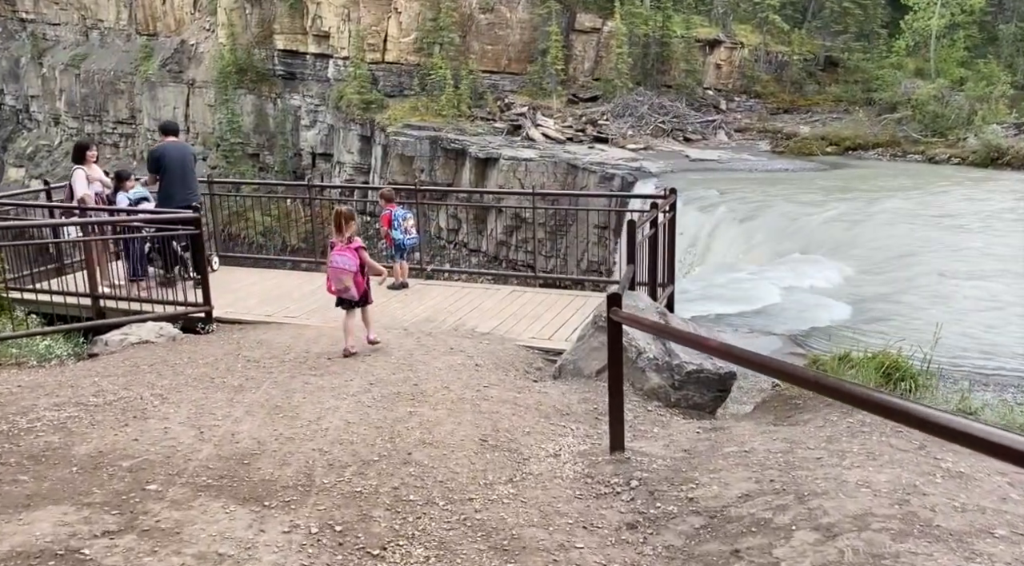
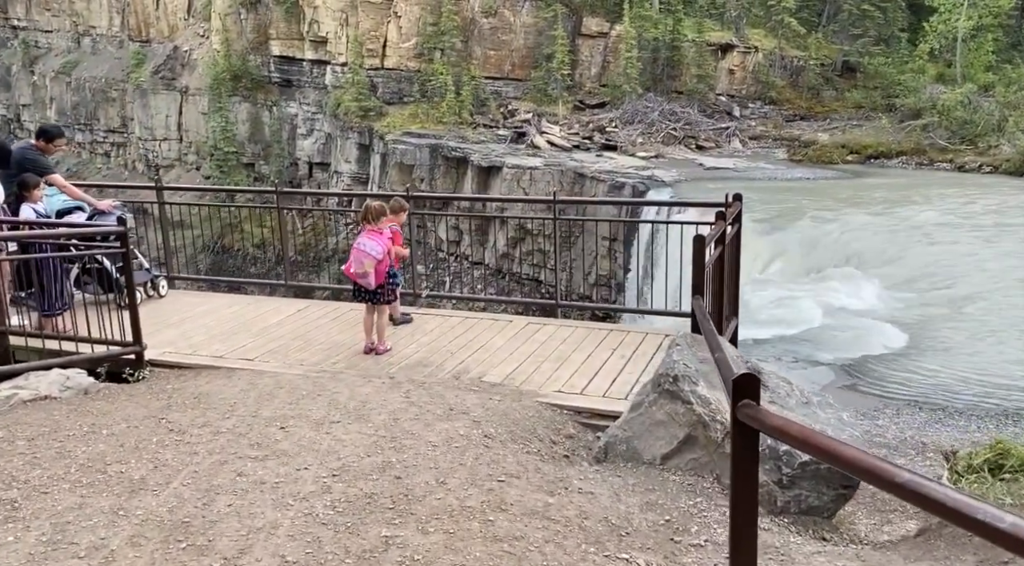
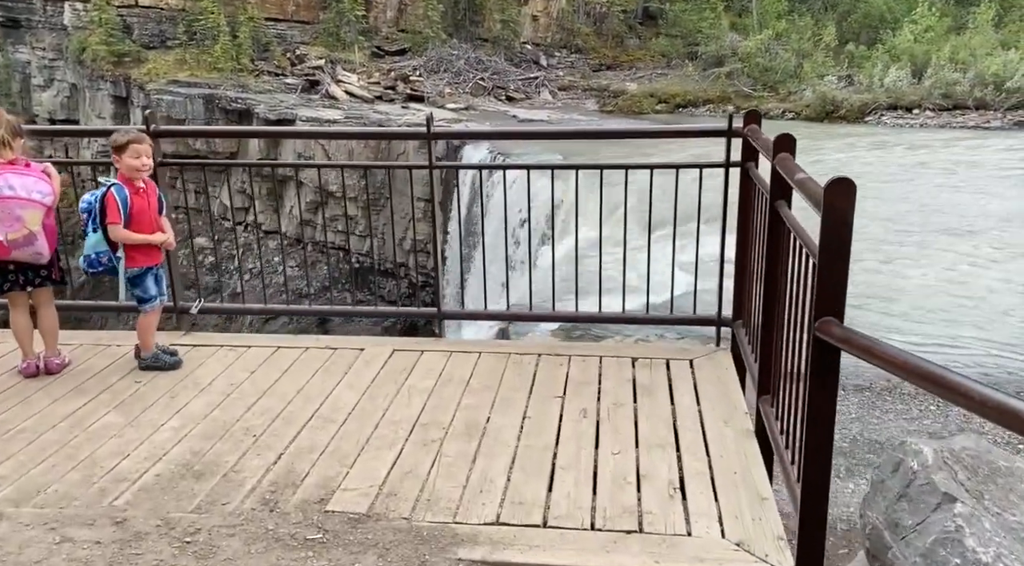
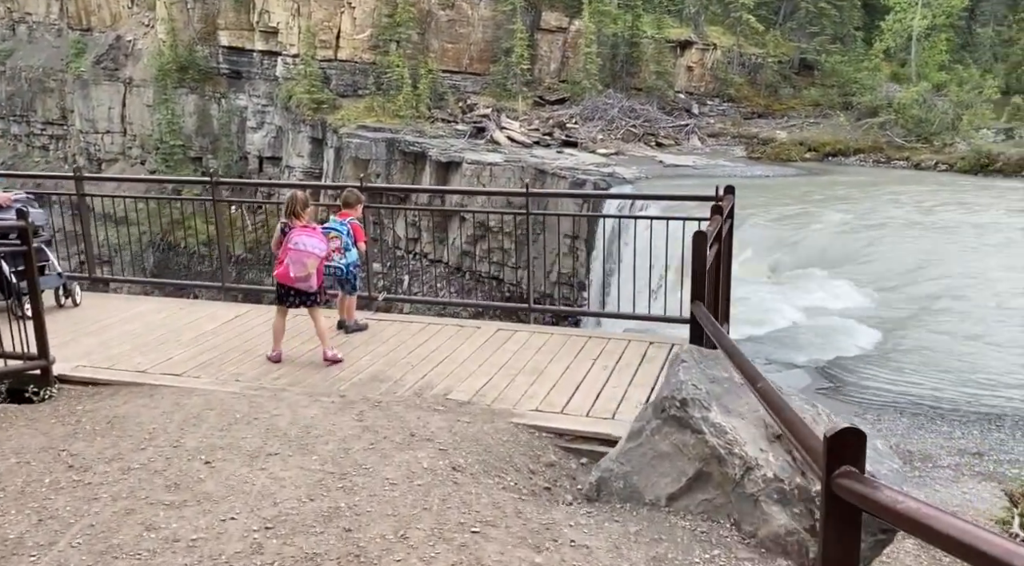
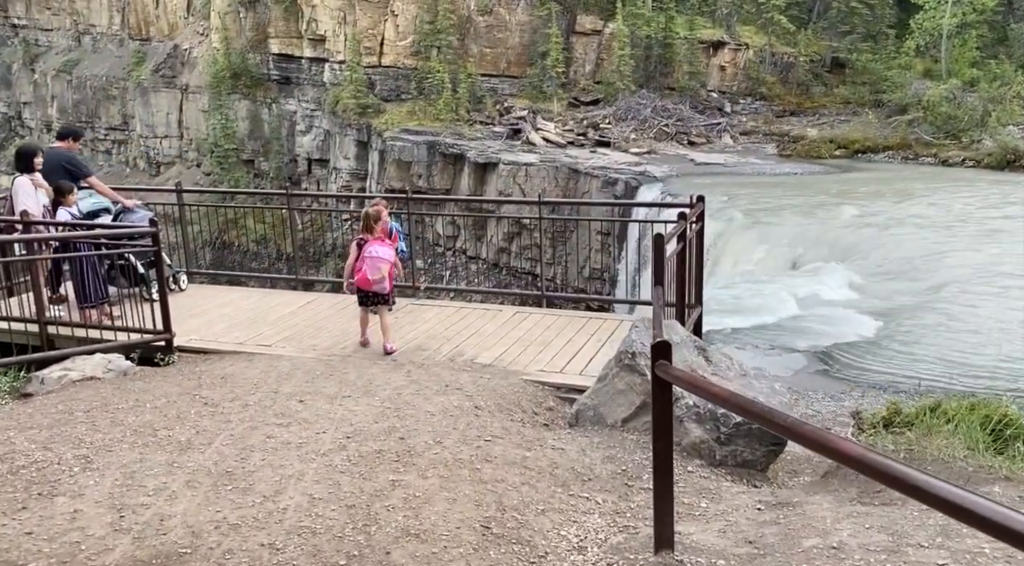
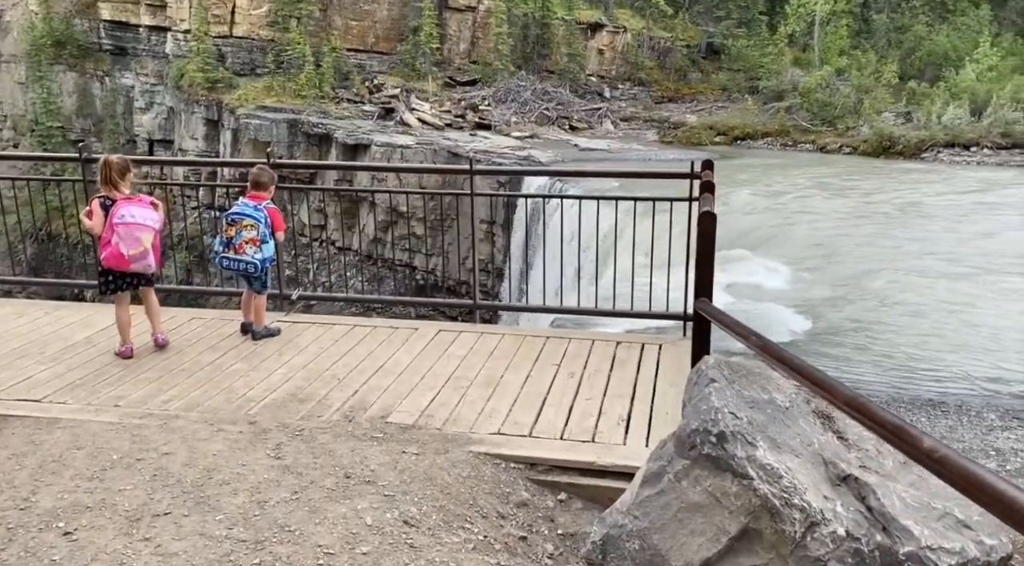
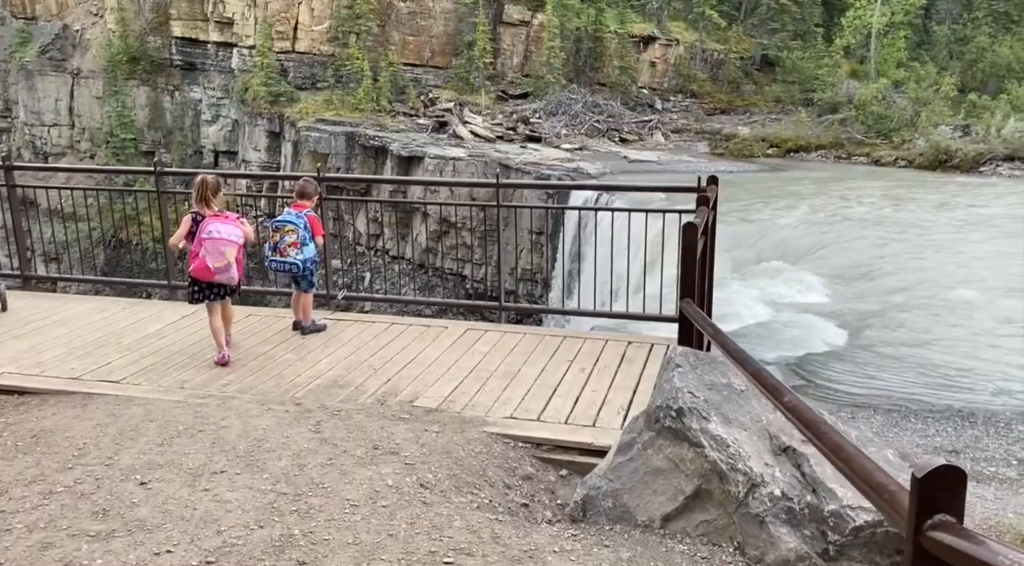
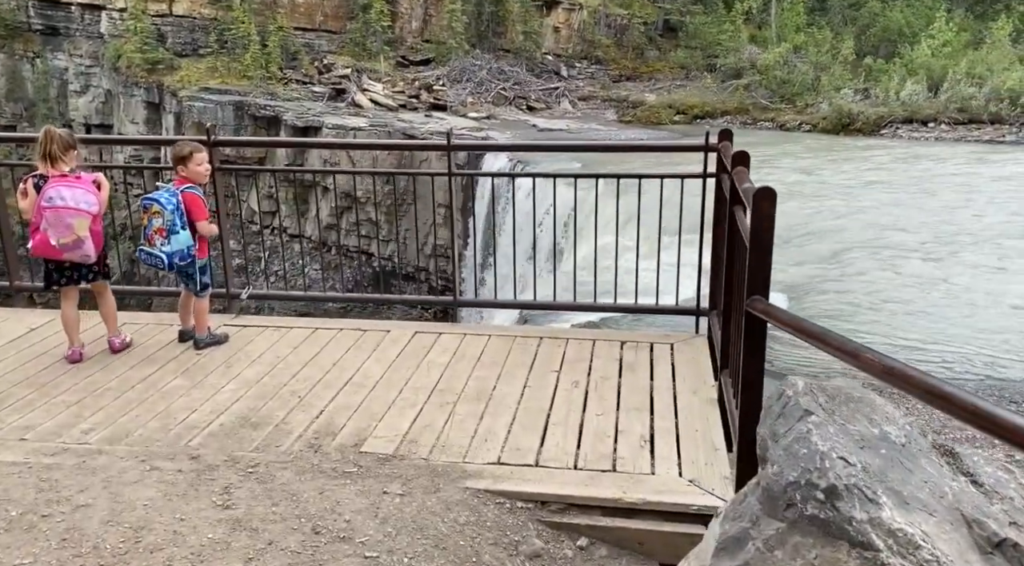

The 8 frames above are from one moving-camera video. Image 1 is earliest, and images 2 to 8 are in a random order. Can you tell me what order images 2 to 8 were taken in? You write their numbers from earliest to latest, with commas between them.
5, 2, 4, 7, 6, 8, 3
